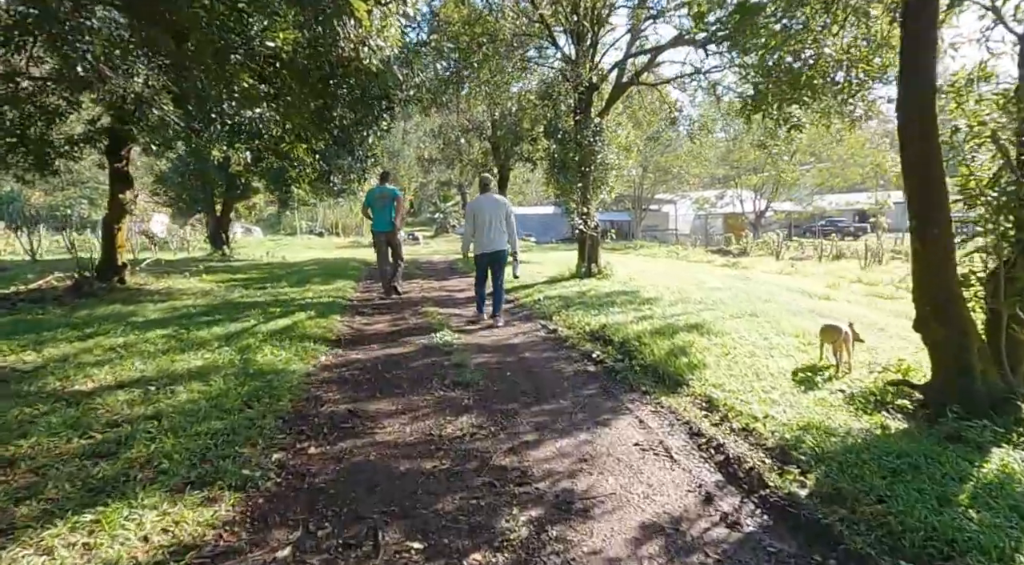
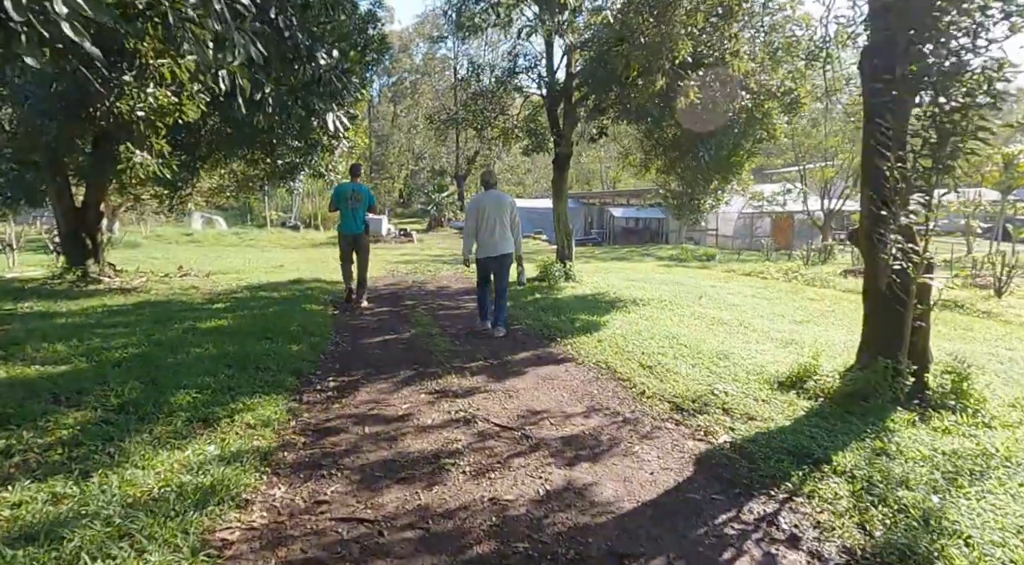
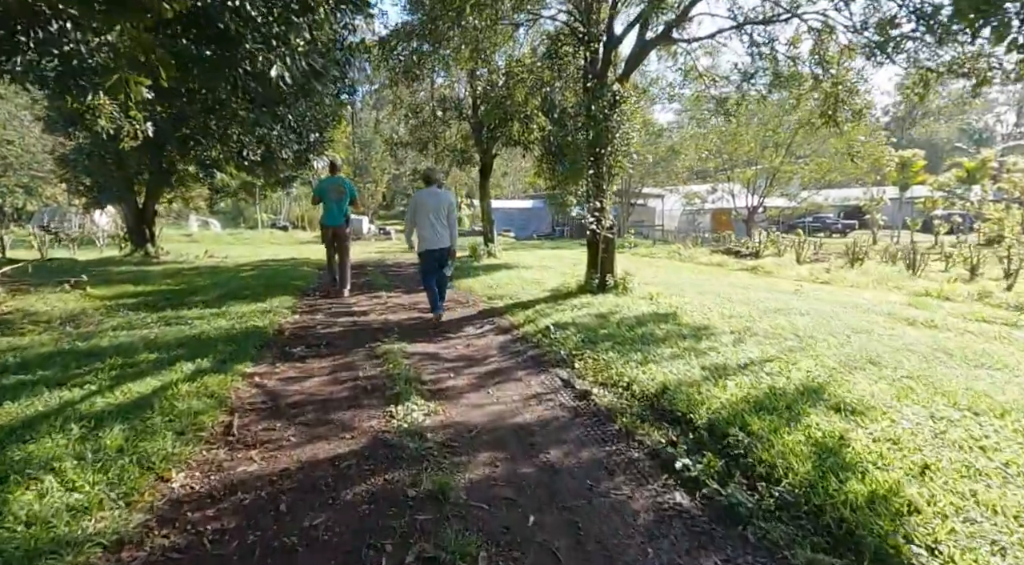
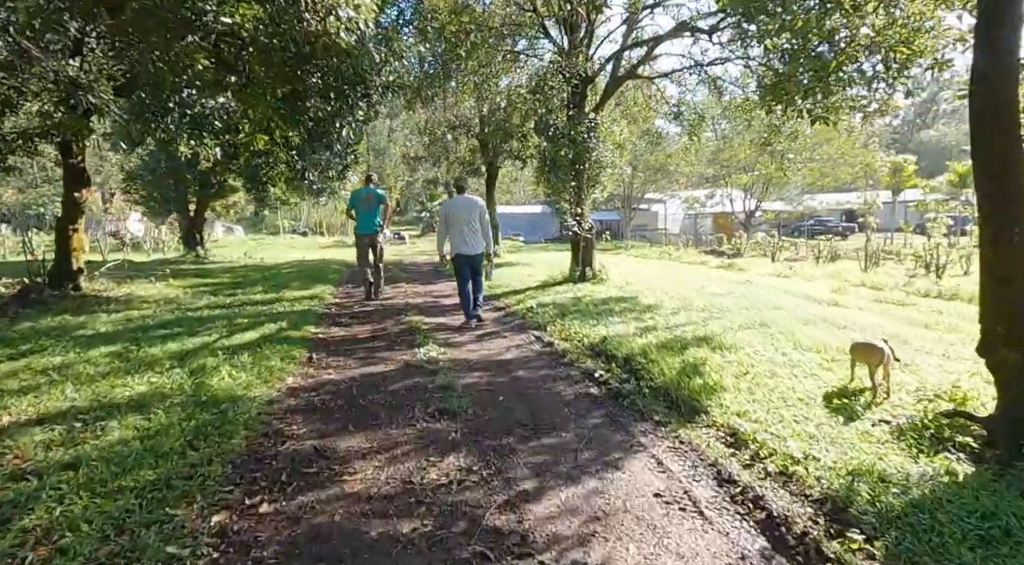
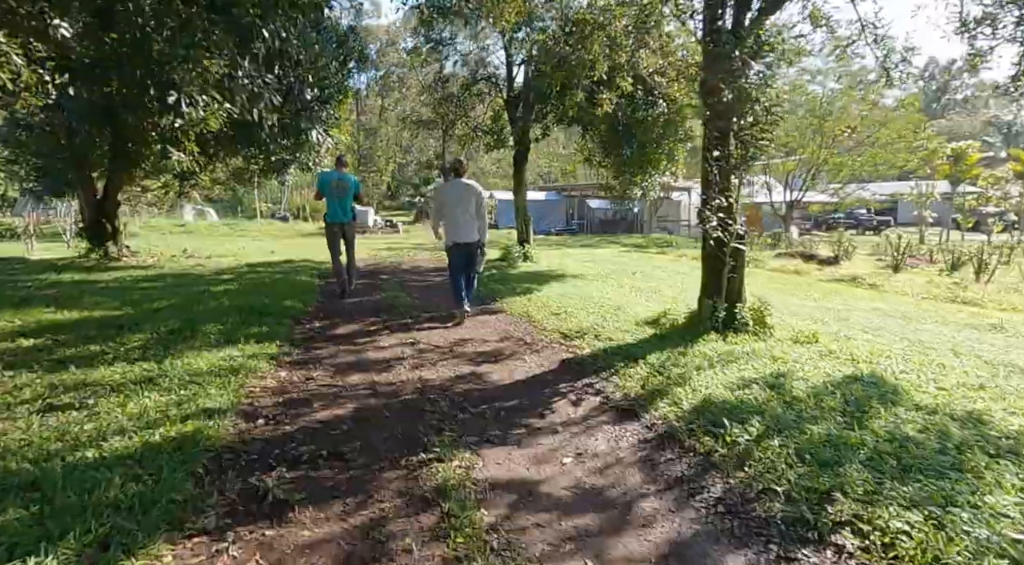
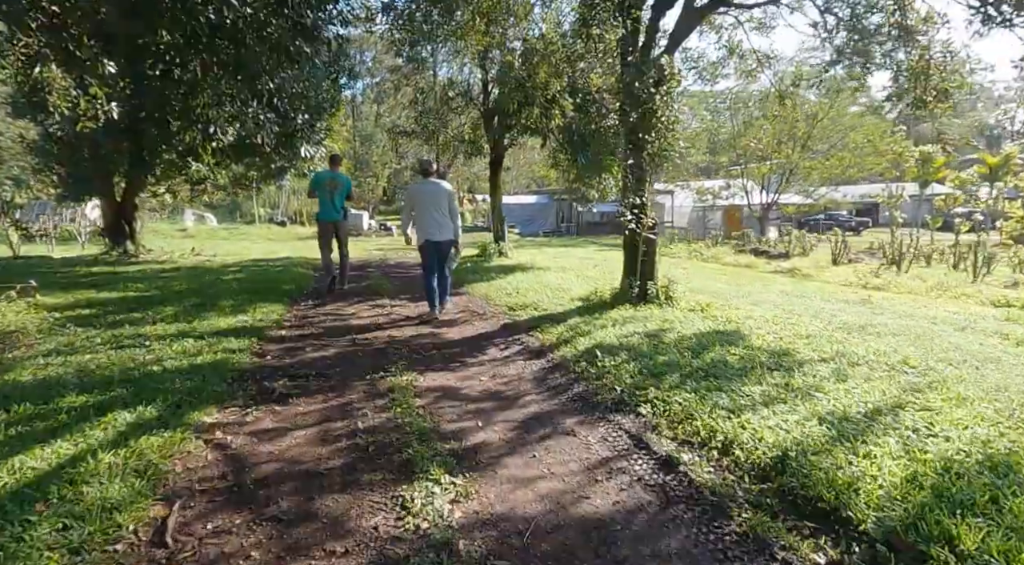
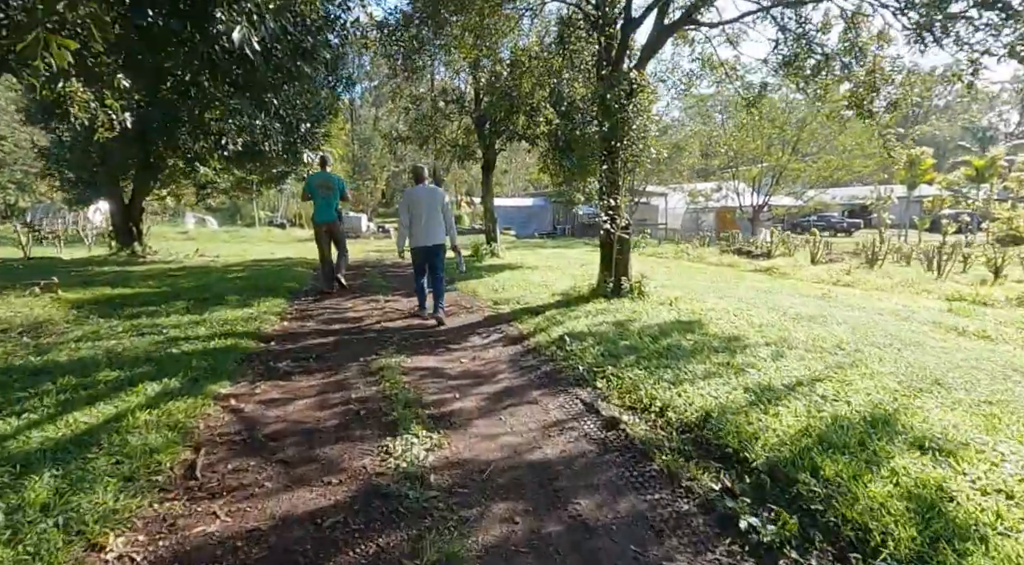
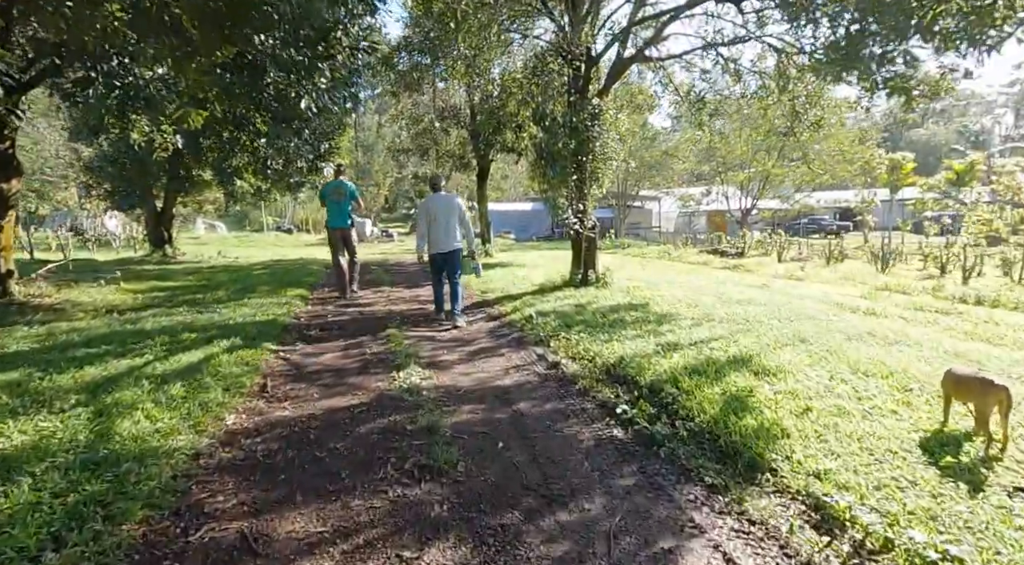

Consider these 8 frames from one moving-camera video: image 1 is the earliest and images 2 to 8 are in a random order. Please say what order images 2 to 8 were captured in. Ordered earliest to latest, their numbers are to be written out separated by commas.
4, 8, 3, 7, 6, 5, 2
